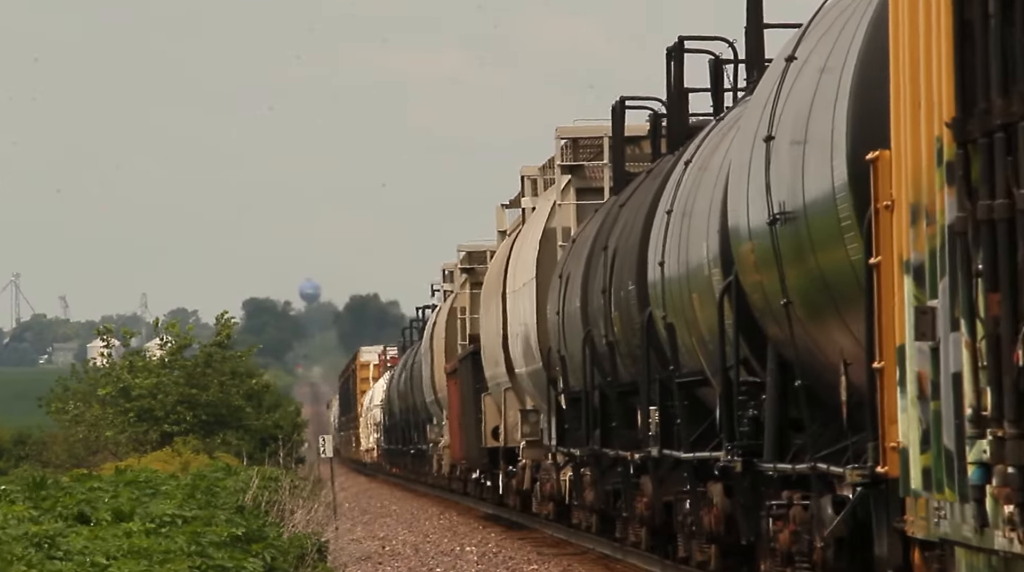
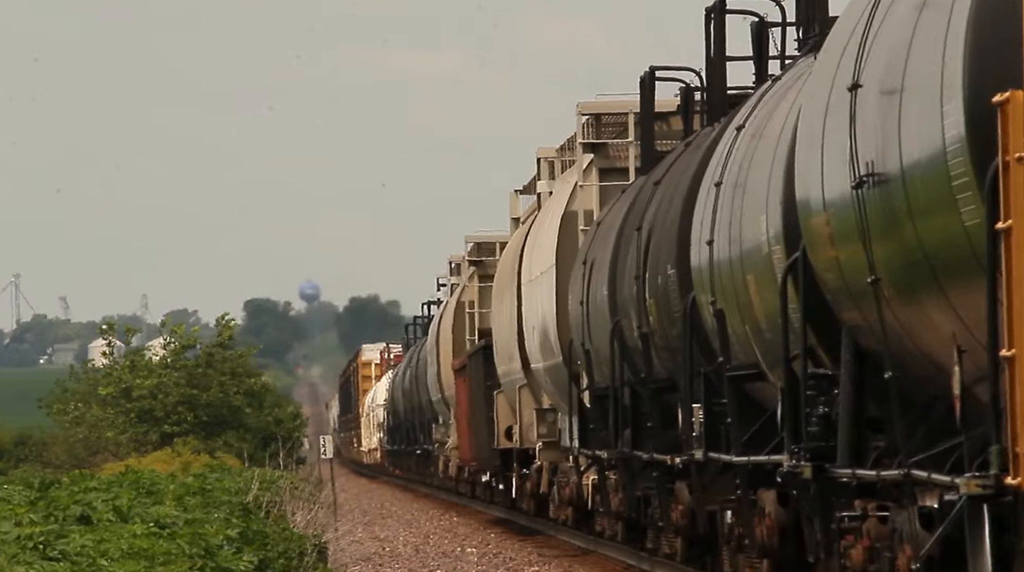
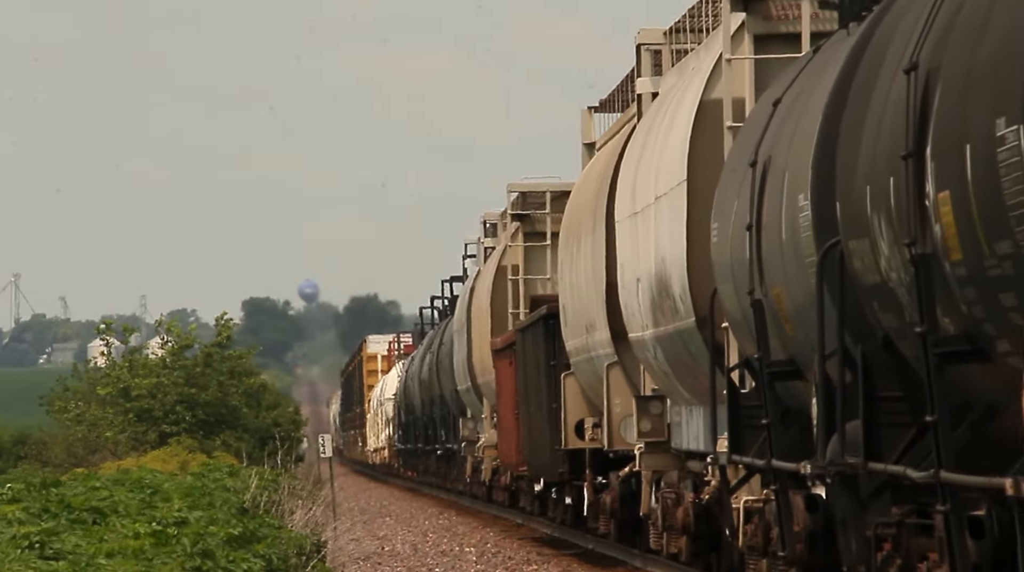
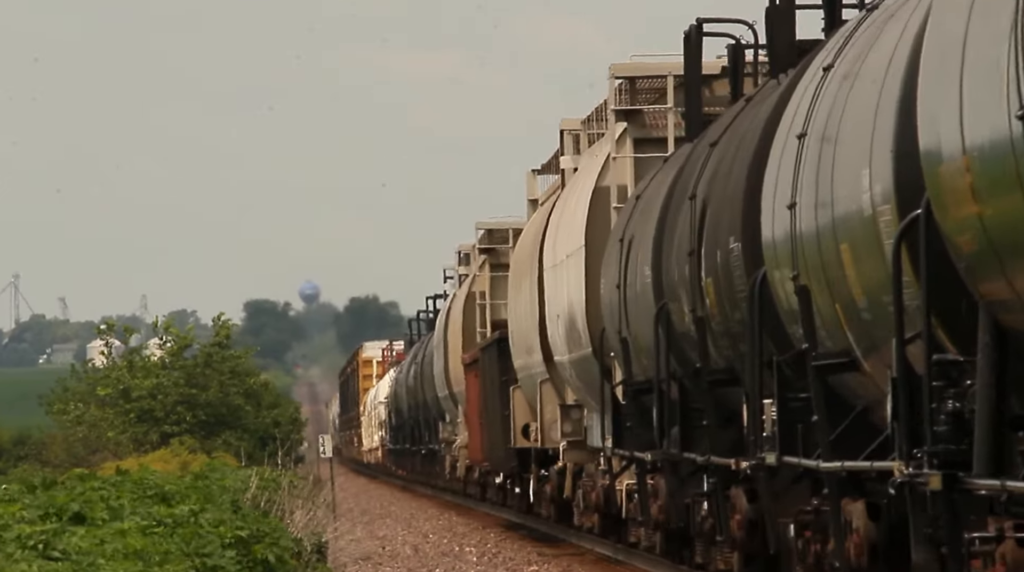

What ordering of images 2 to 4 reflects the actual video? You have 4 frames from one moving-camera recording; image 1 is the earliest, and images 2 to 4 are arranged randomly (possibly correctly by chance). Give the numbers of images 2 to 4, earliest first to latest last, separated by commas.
2, 4, 3
